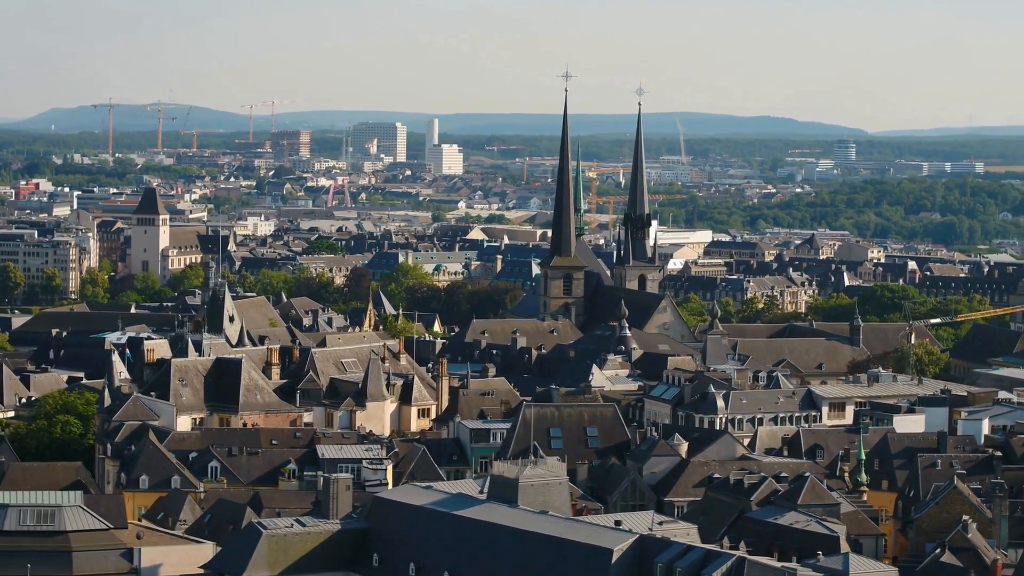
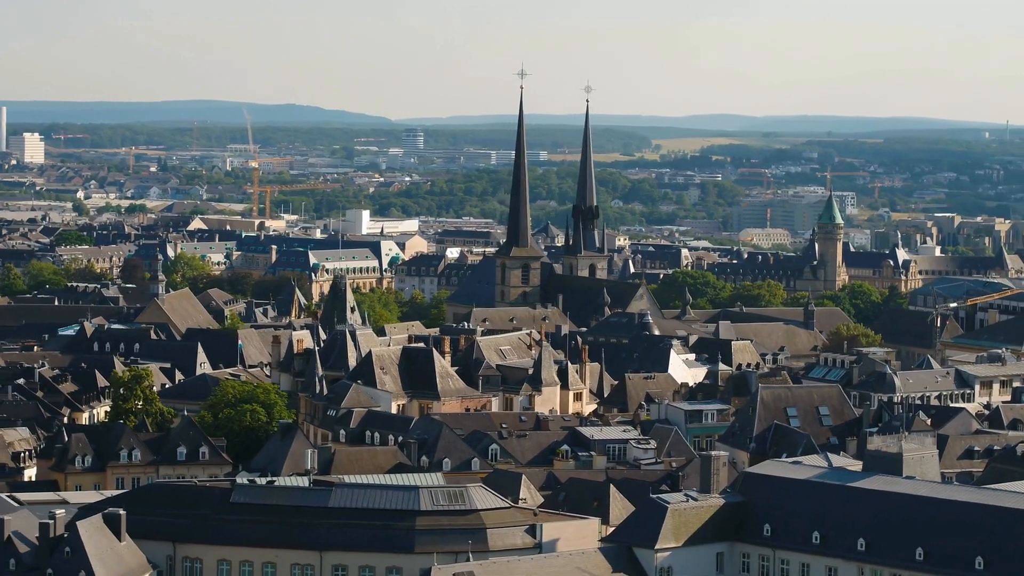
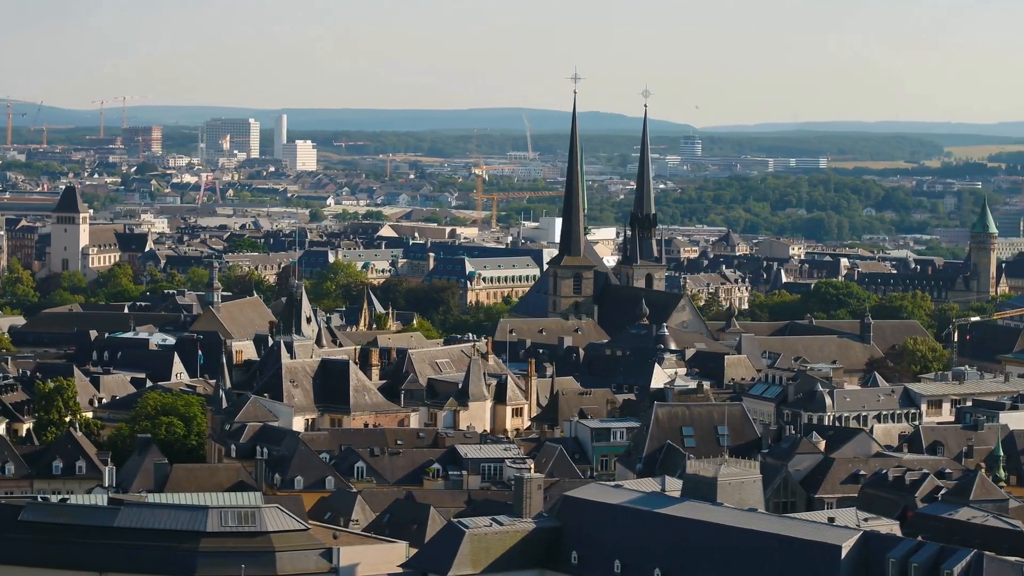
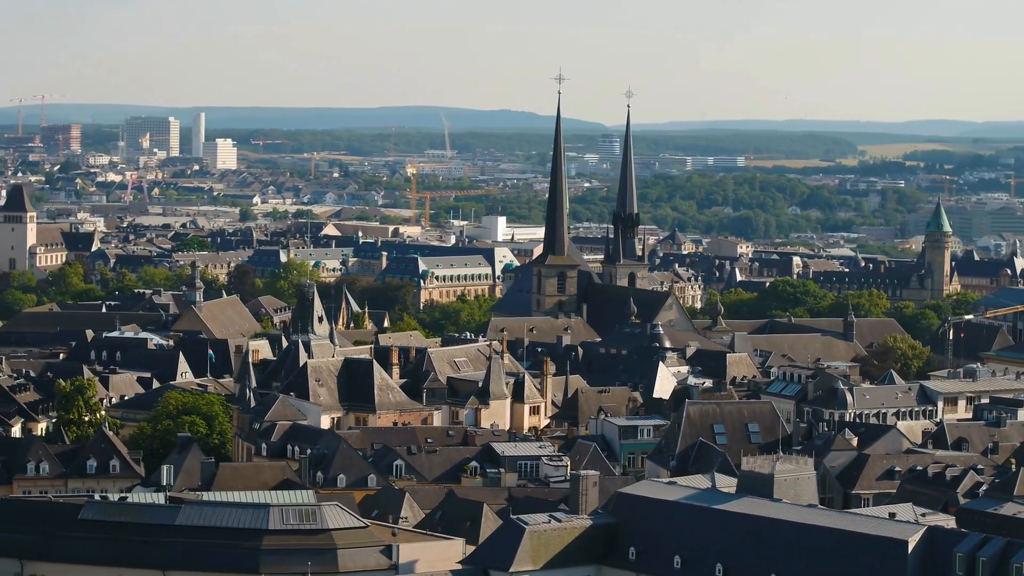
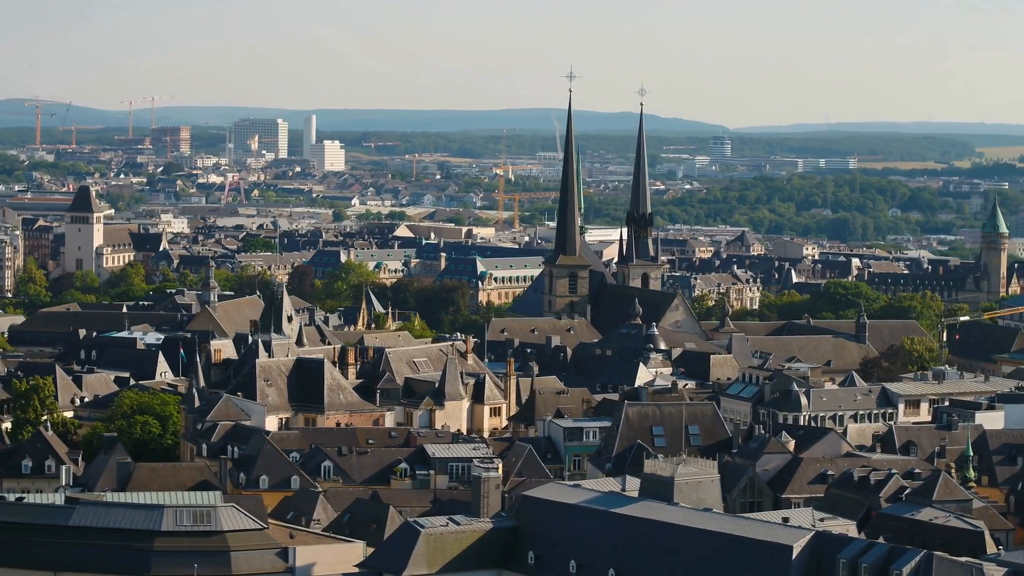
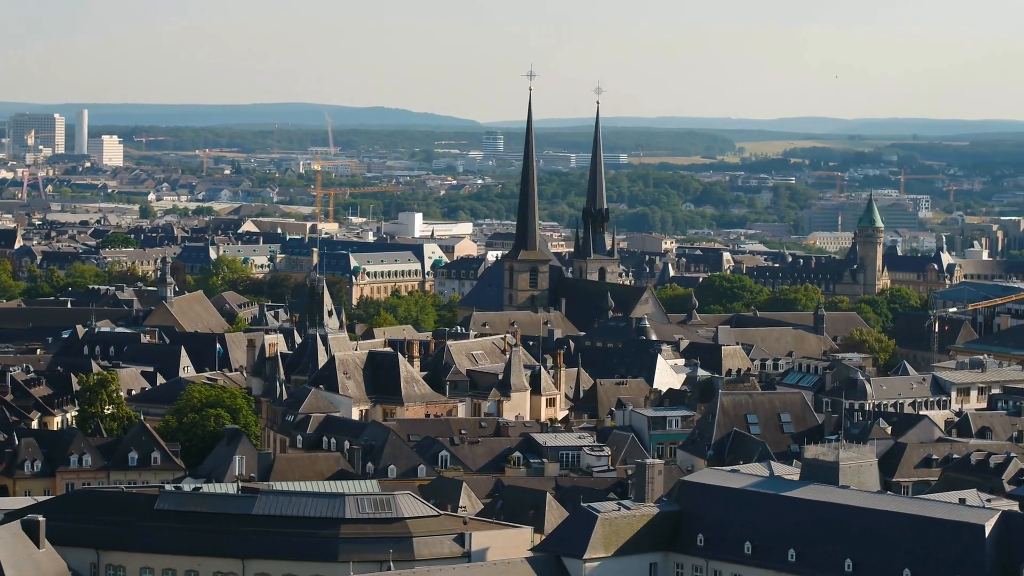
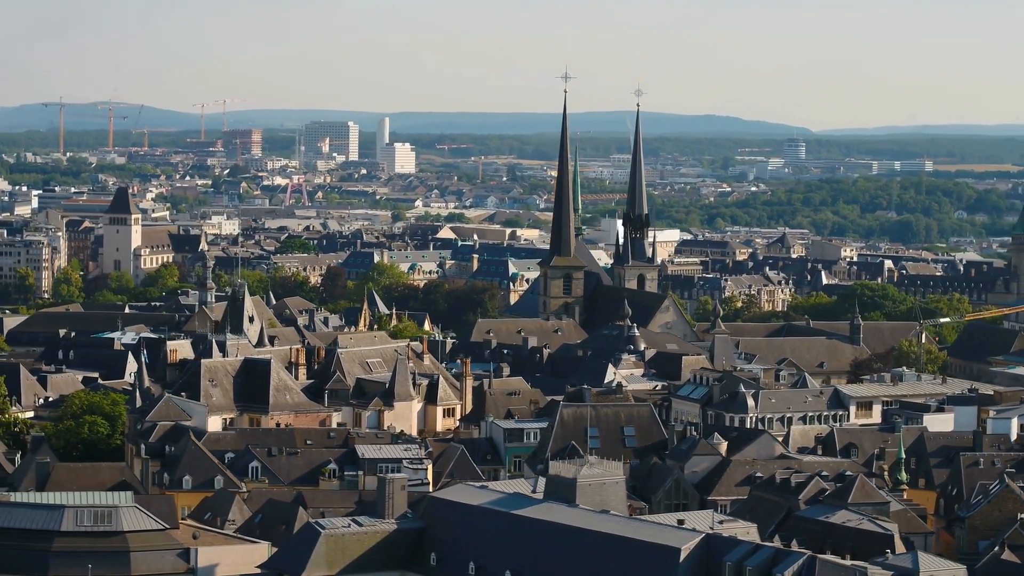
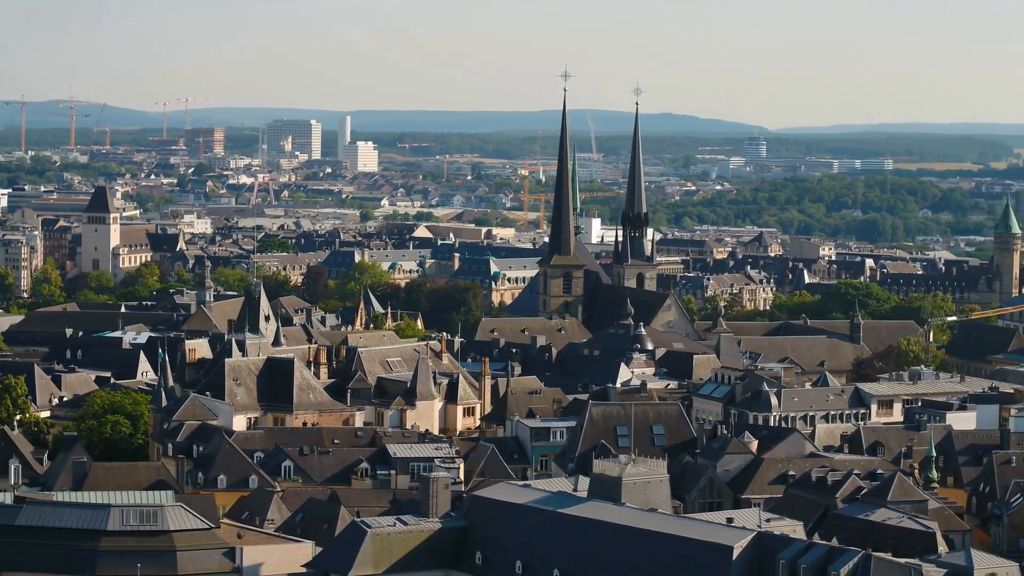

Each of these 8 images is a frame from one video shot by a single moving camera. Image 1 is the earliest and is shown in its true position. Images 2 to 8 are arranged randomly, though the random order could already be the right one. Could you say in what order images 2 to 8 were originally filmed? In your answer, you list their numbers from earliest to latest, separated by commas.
7, 8, 5, 3, 4, 6, 2
